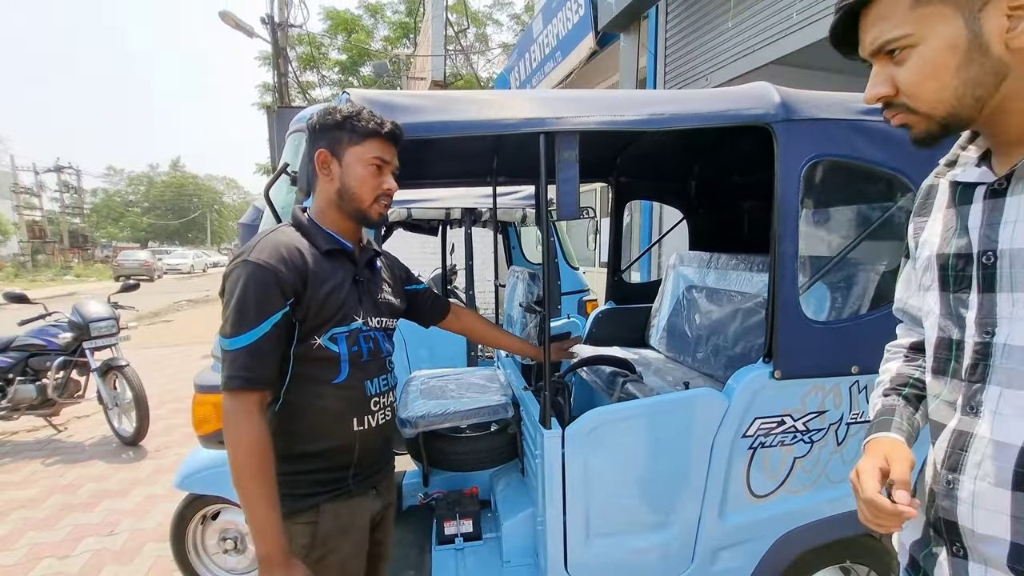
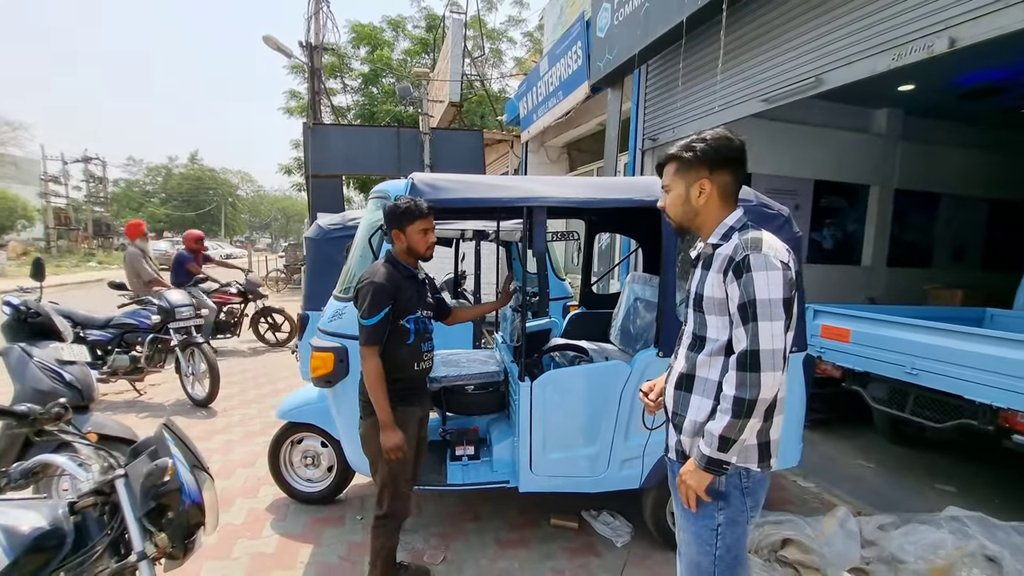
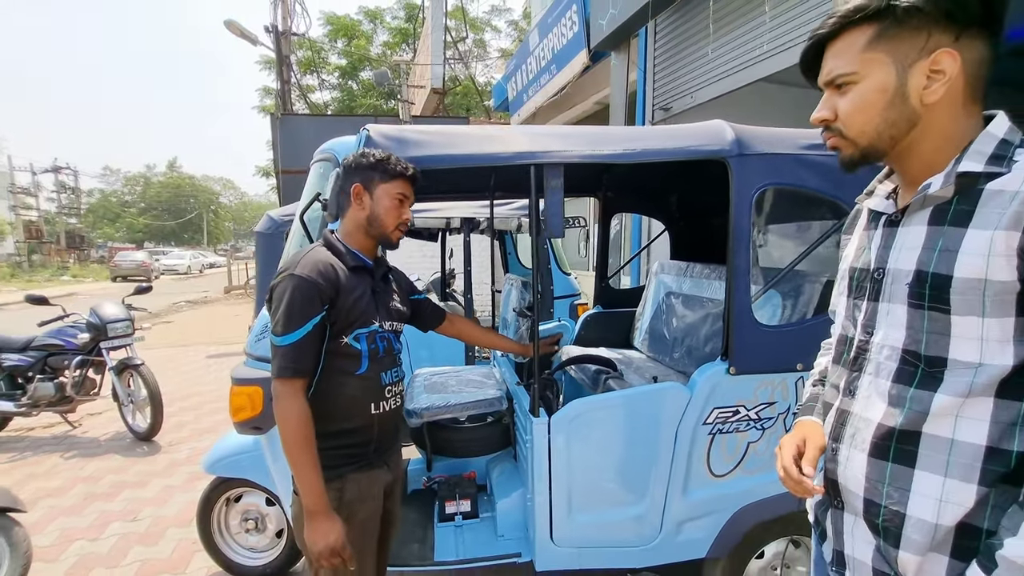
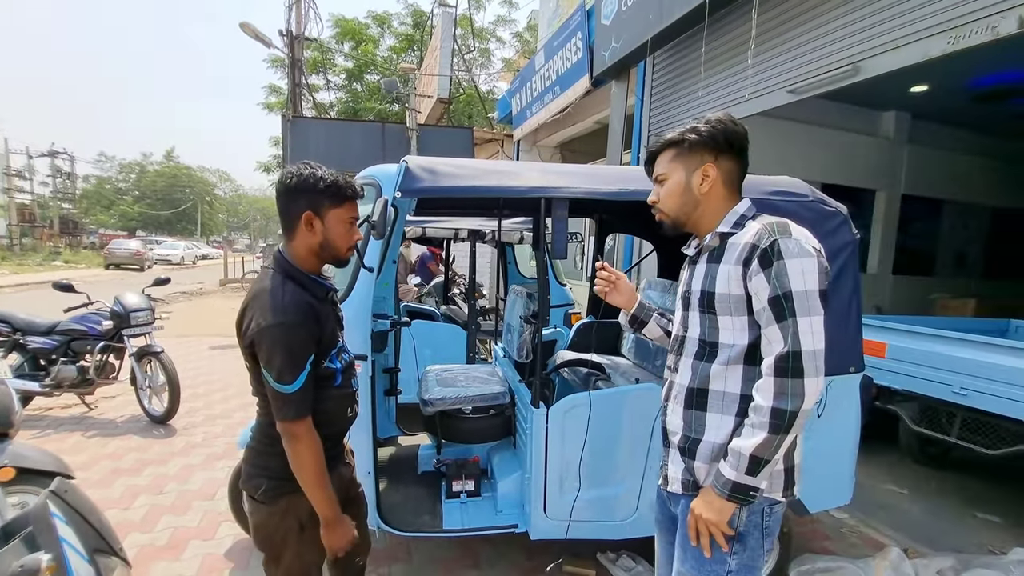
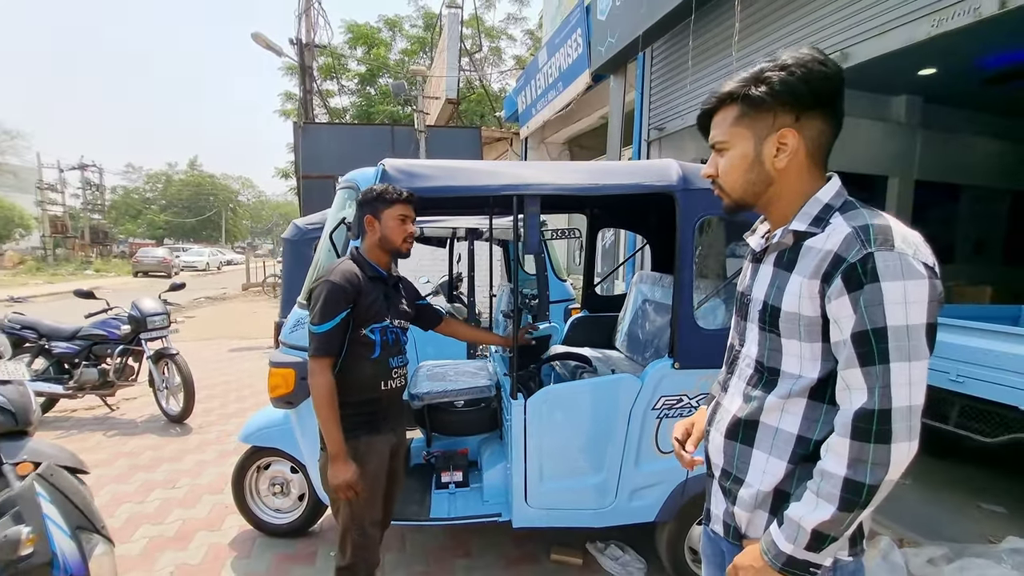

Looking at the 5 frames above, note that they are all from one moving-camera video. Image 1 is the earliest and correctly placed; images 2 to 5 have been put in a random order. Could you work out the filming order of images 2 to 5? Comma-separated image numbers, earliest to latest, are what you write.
3, 5, 2, 4
